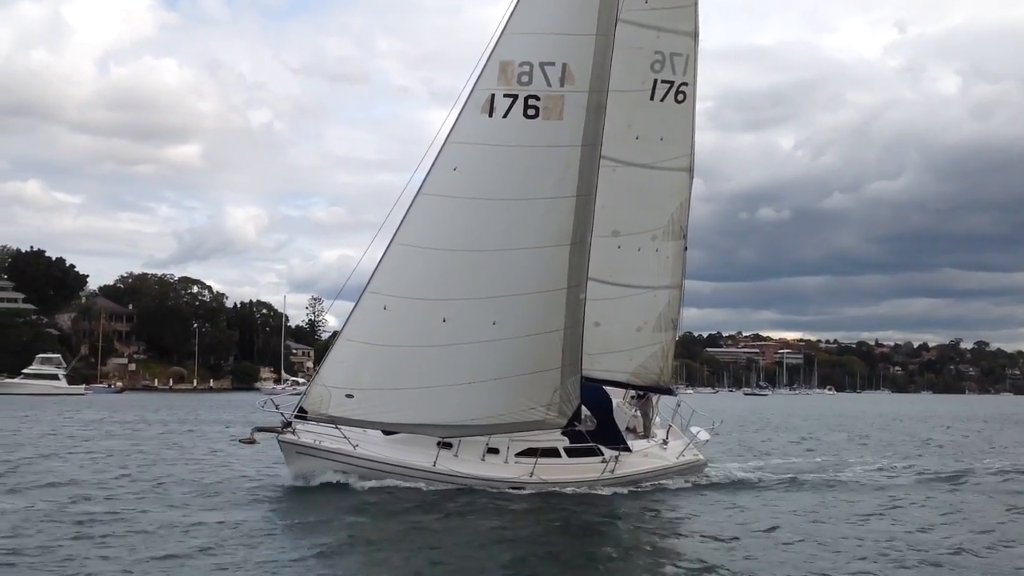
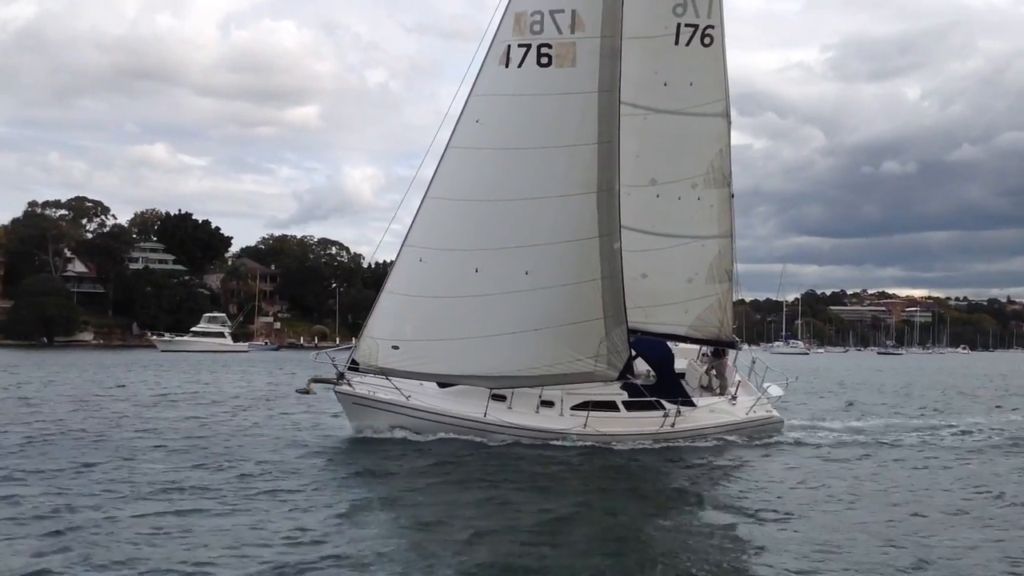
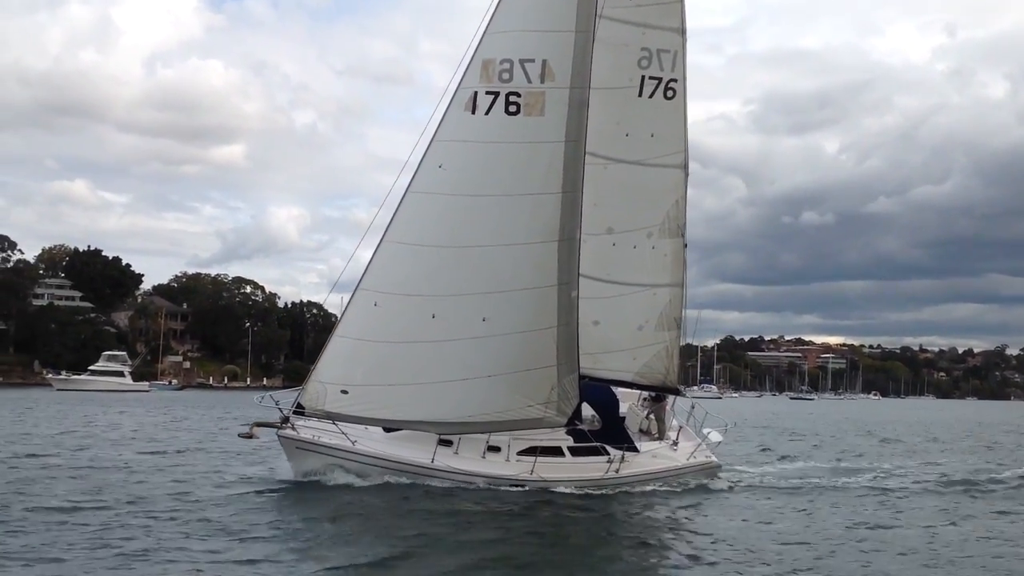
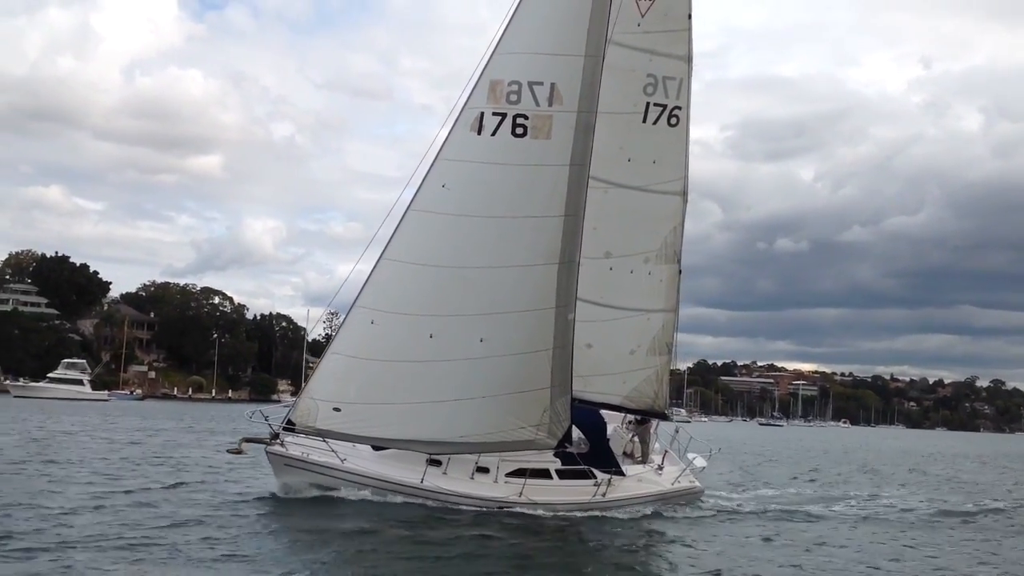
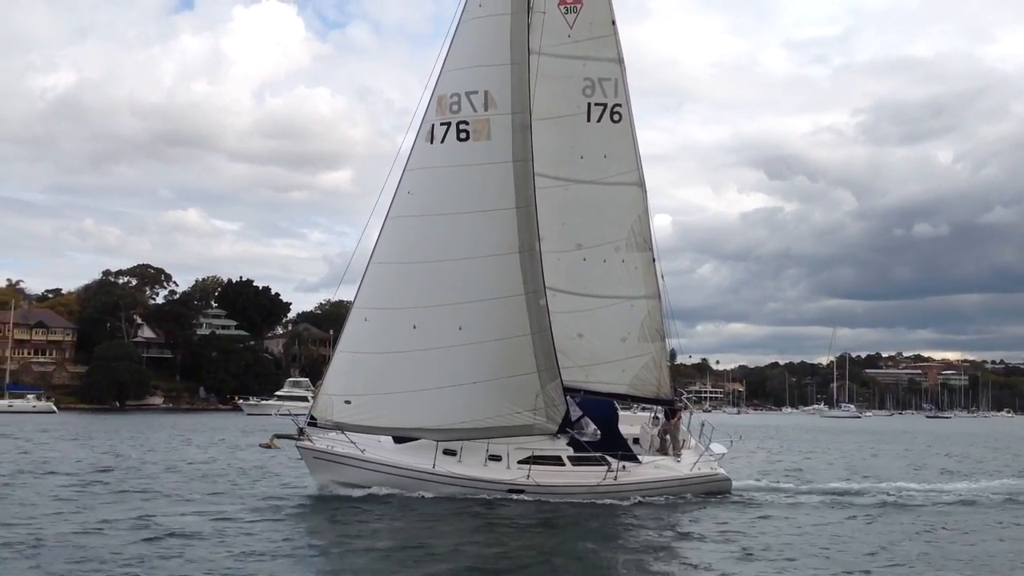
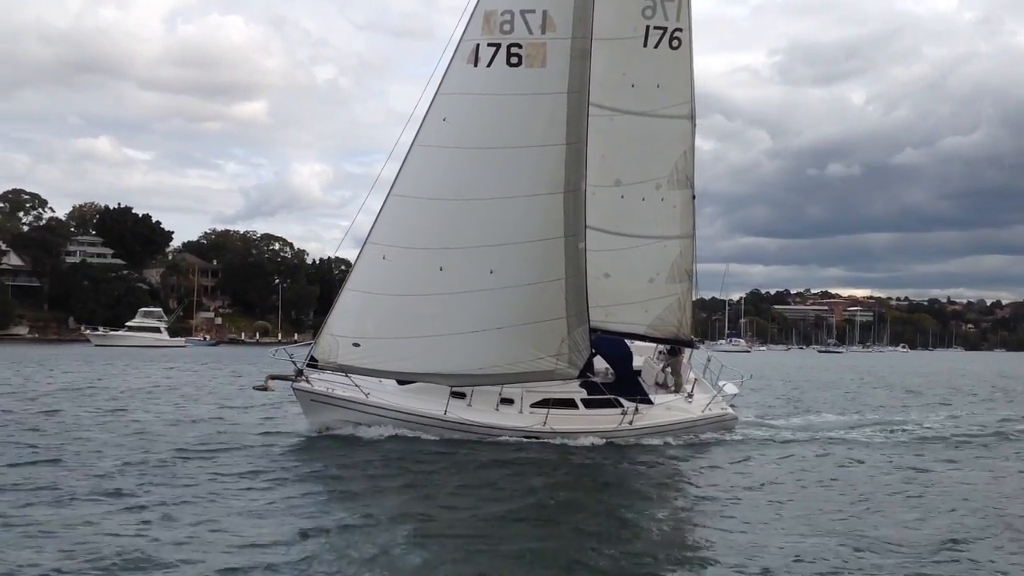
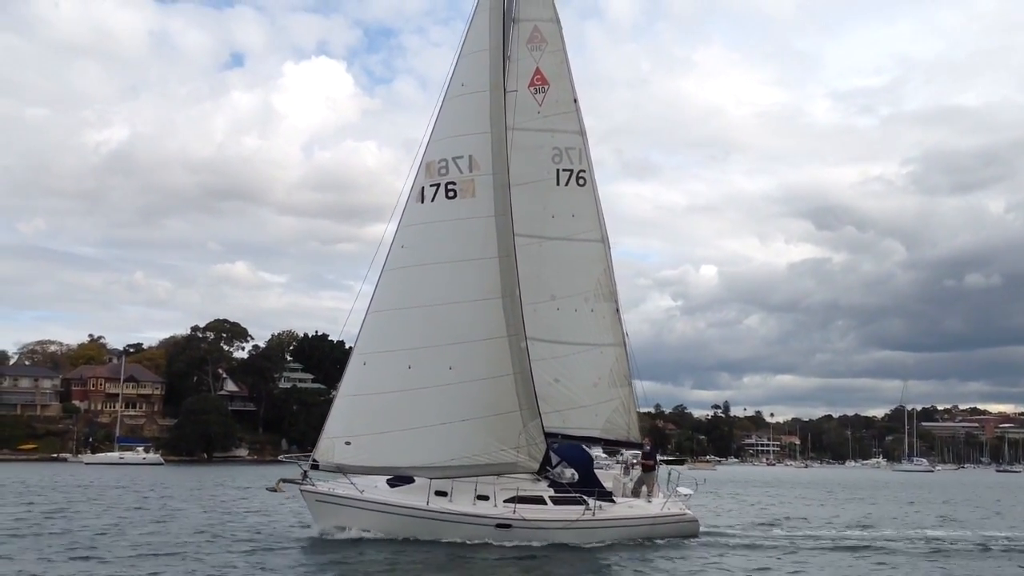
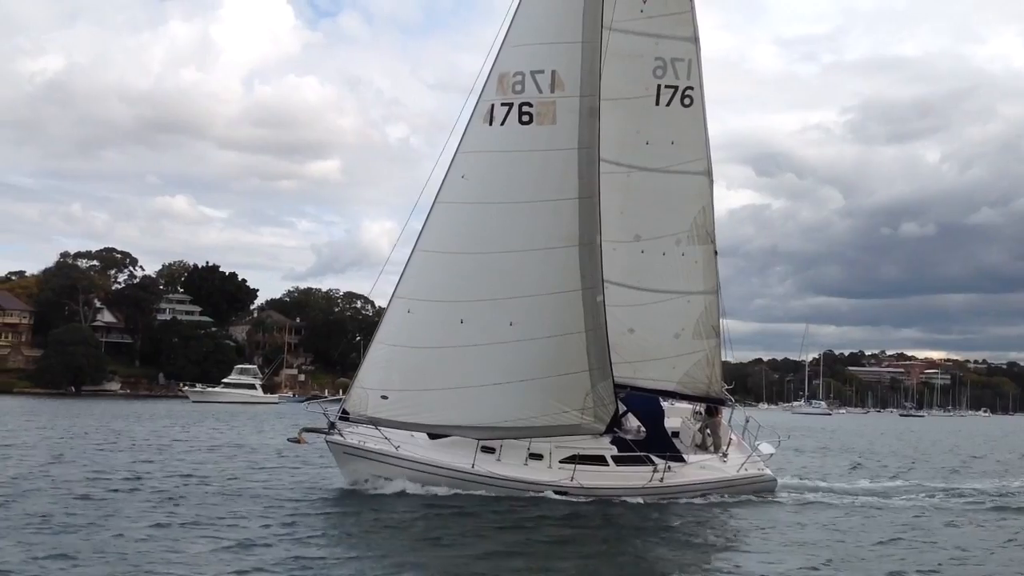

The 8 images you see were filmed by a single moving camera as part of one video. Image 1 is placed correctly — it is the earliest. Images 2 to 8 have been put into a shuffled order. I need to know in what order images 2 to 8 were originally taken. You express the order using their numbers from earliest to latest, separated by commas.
4, 3, 6, 2, 8, 5, 7
